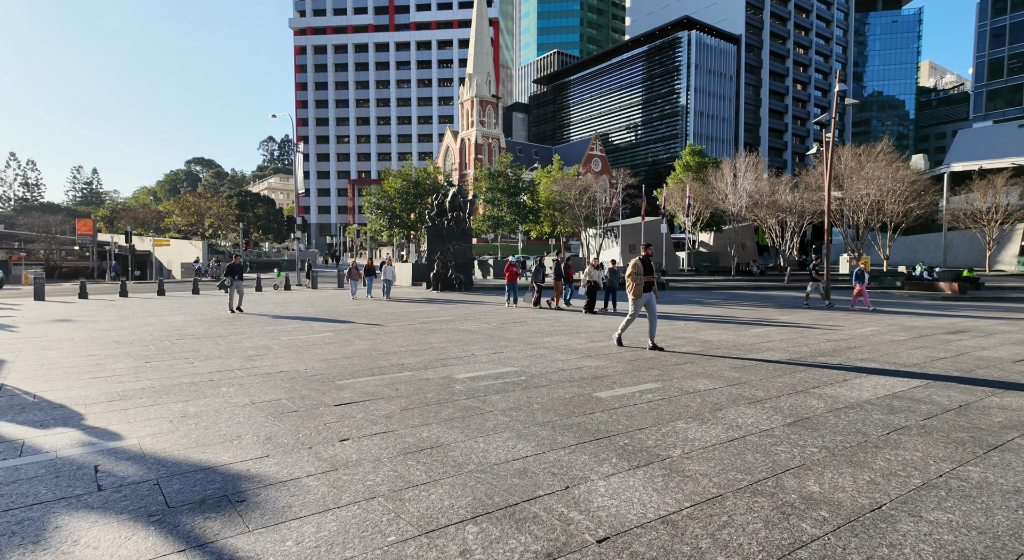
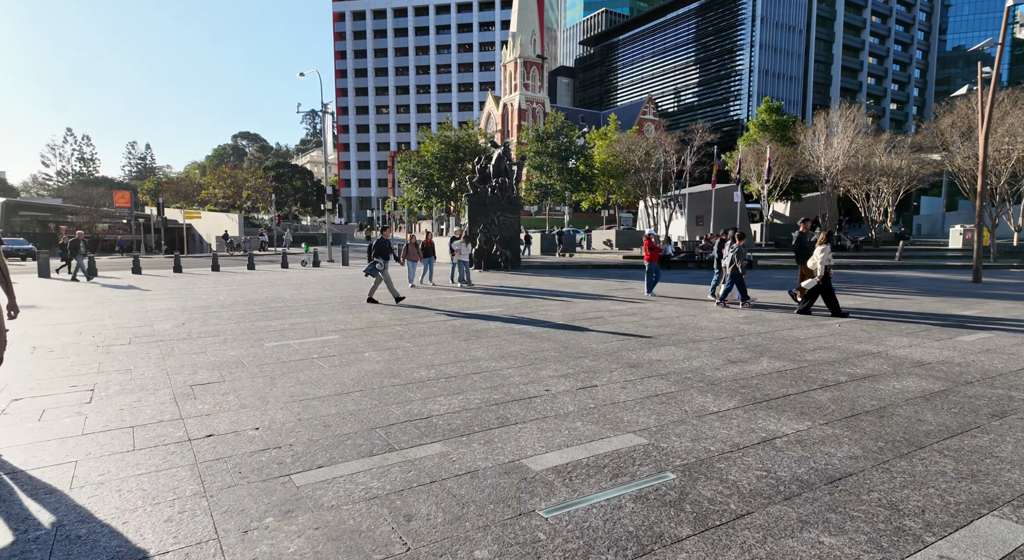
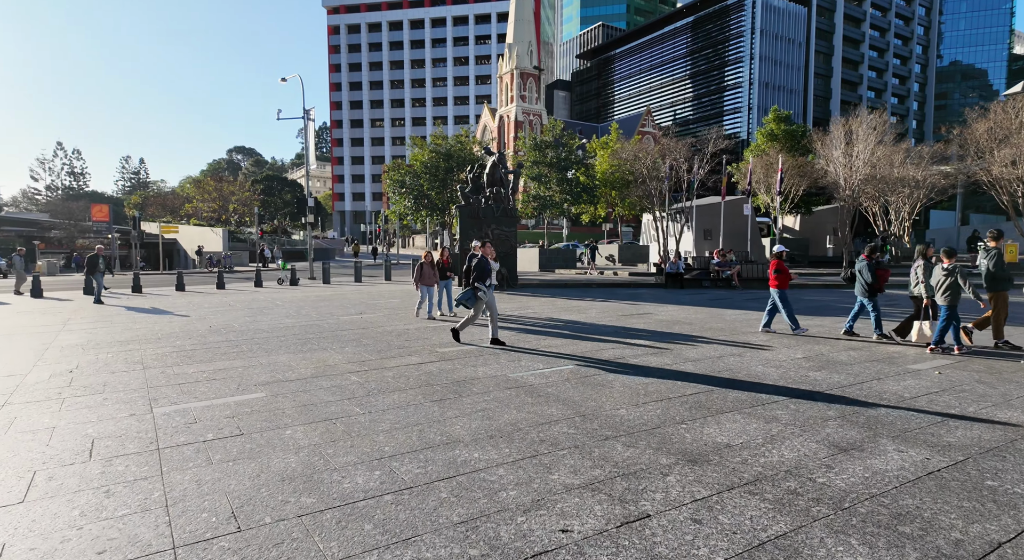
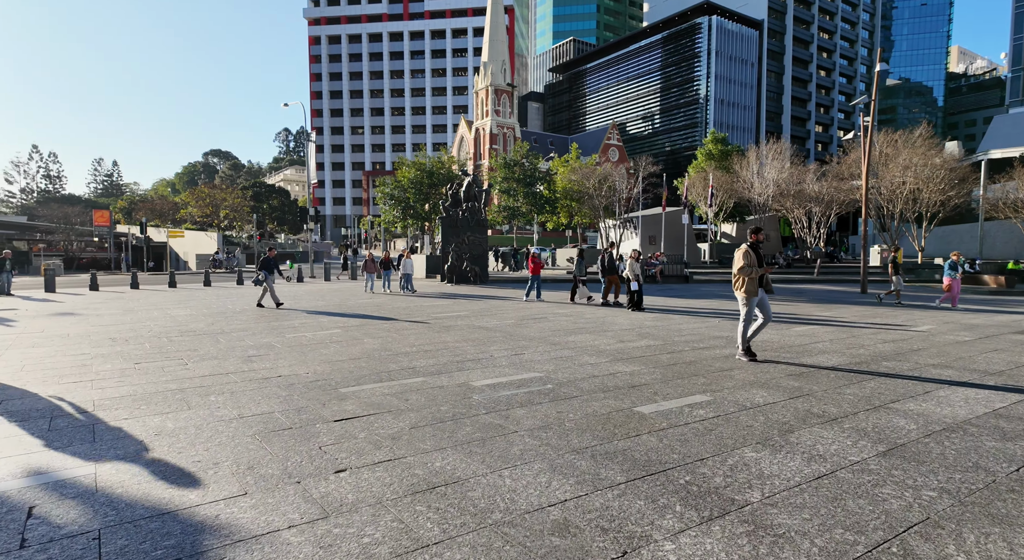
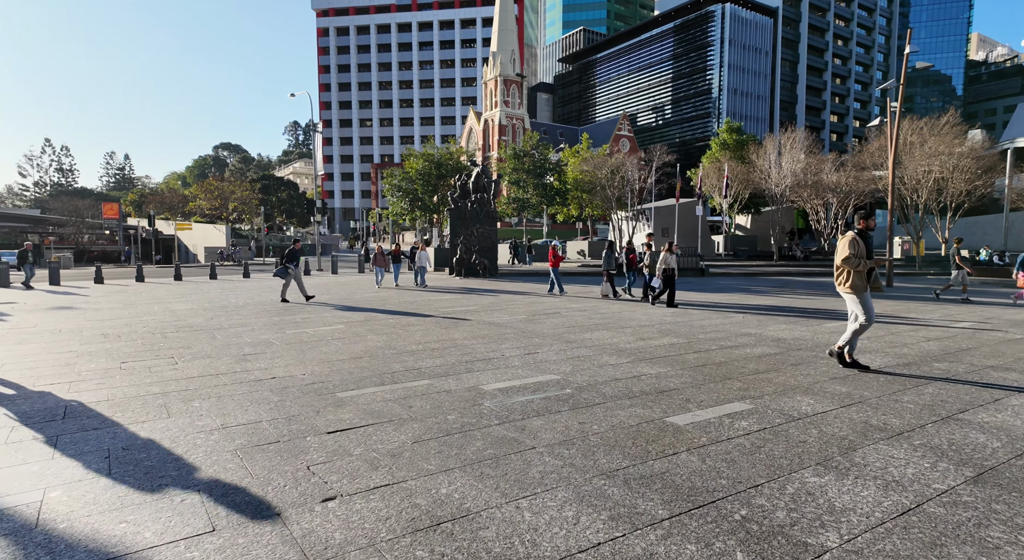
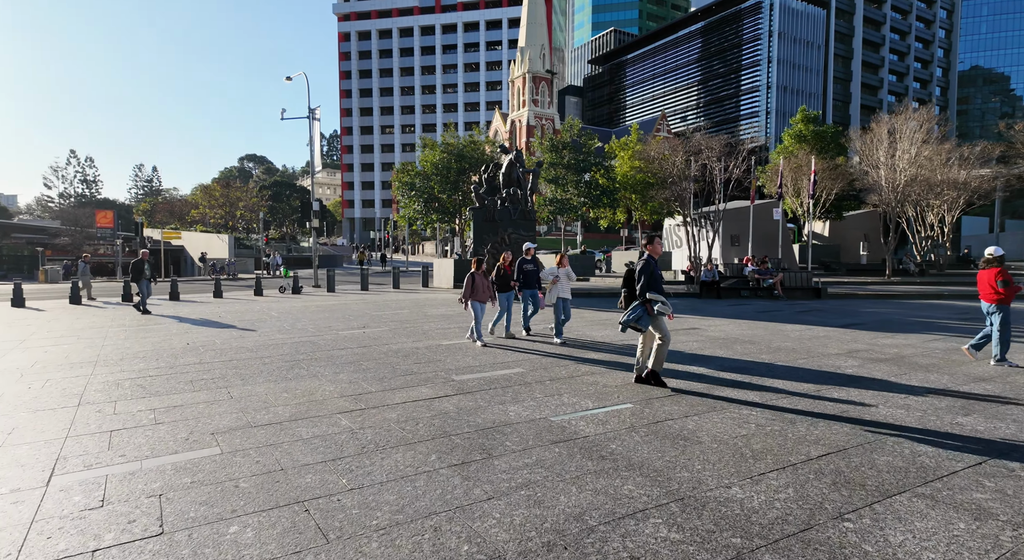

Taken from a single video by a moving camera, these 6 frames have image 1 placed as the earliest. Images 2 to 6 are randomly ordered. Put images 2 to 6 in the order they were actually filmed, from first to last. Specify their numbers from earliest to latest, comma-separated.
4, 5, 2, 3, 6
